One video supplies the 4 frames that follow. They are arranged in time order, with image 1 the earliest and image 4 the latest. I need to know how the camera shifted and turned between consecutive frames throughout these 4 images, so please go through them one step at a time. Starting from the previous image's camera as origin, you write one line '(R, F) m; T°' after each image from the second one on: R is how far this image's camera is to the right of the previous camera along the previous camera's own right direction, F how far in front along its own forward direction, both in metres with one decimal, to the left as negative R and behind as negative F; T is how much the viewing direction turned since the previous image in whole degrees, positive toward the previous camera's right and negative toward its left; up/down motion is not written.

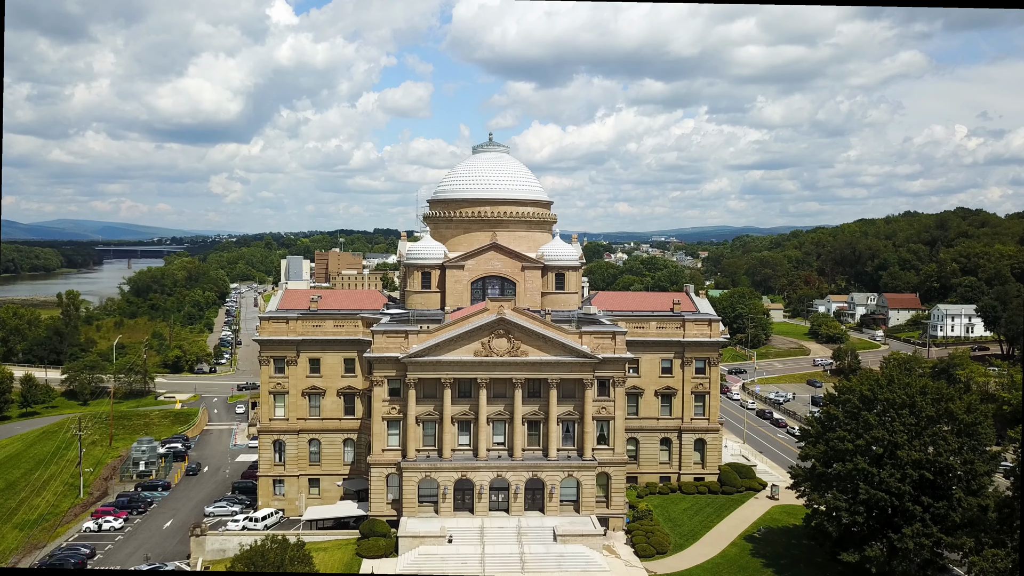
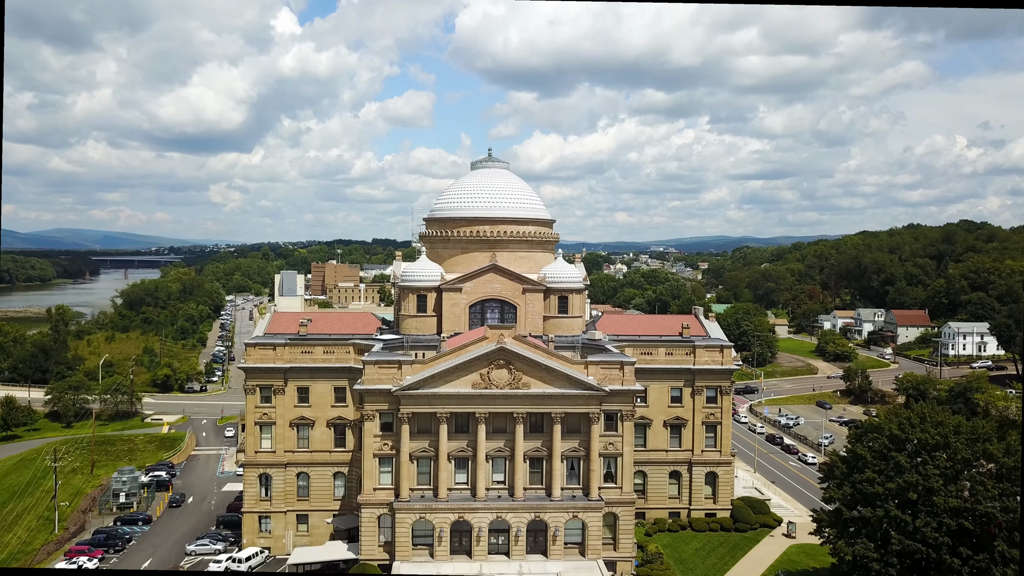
(-0.1, +2.5) m; 0°
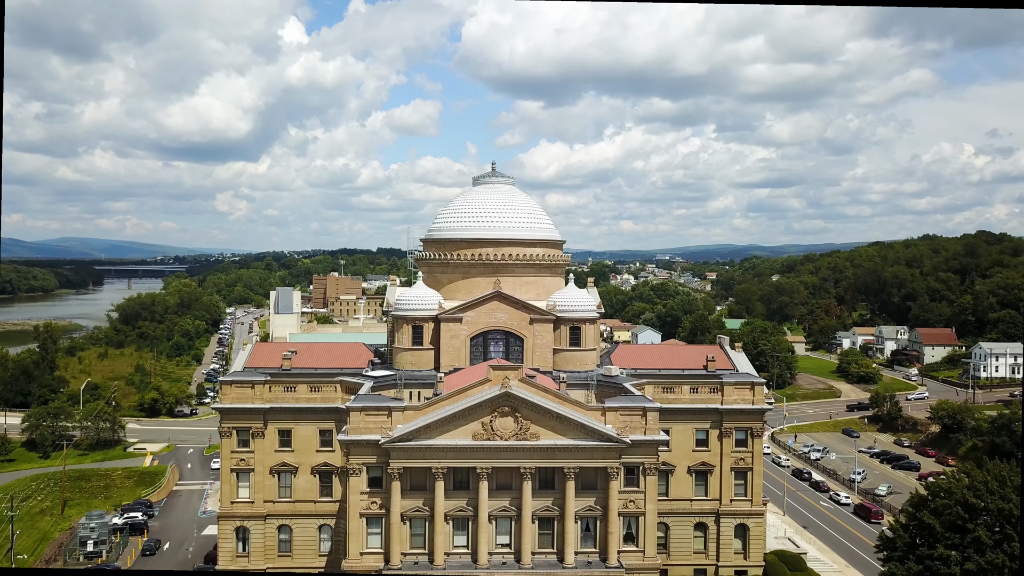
(0.0, +4.6) m; 0°
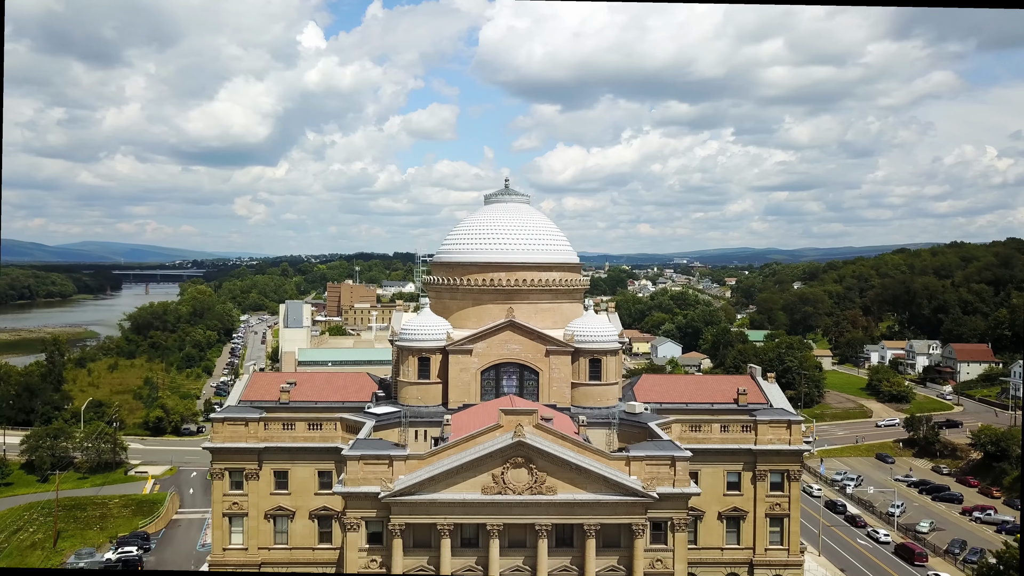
(+0.1, +3.1) m; -1°
